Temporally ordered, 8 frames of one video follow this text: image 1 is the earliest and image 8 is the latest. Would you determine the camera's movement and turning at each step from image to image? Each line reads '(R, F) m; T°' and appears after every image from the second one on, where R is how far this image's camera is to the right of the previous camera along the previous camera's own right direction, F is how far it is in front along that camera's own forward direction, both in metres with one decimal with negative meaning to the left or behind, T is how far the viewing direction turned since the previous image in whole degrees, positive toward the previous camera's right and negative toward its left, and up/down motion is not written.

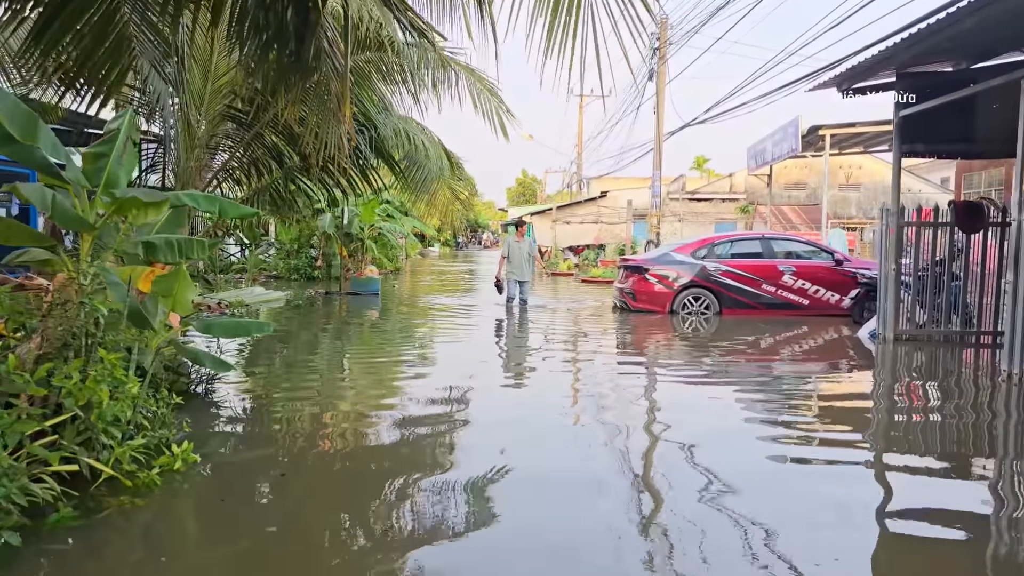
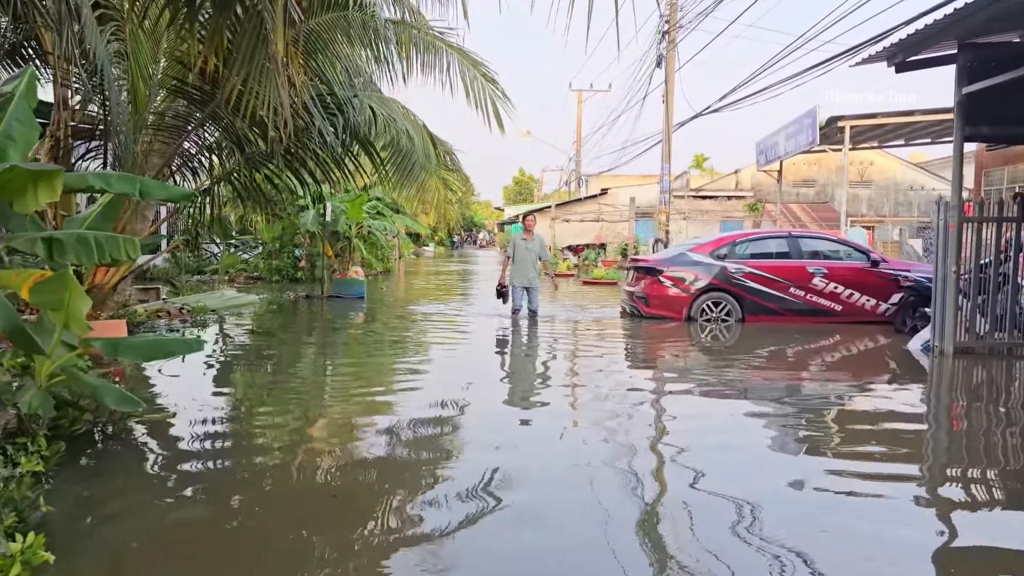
(0.0, +1.1) m; 0°
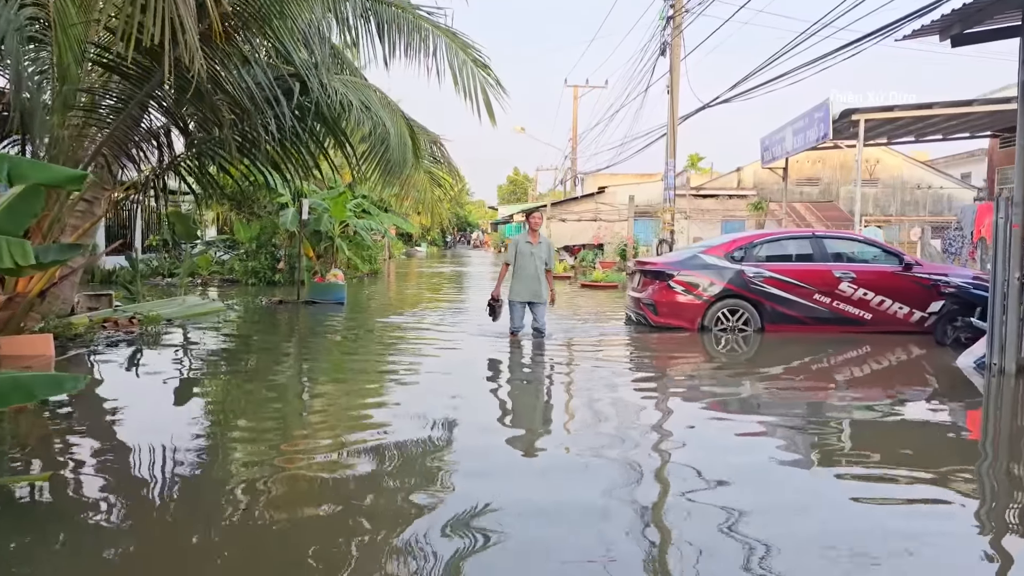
(0.0, +0.9) m; +1°
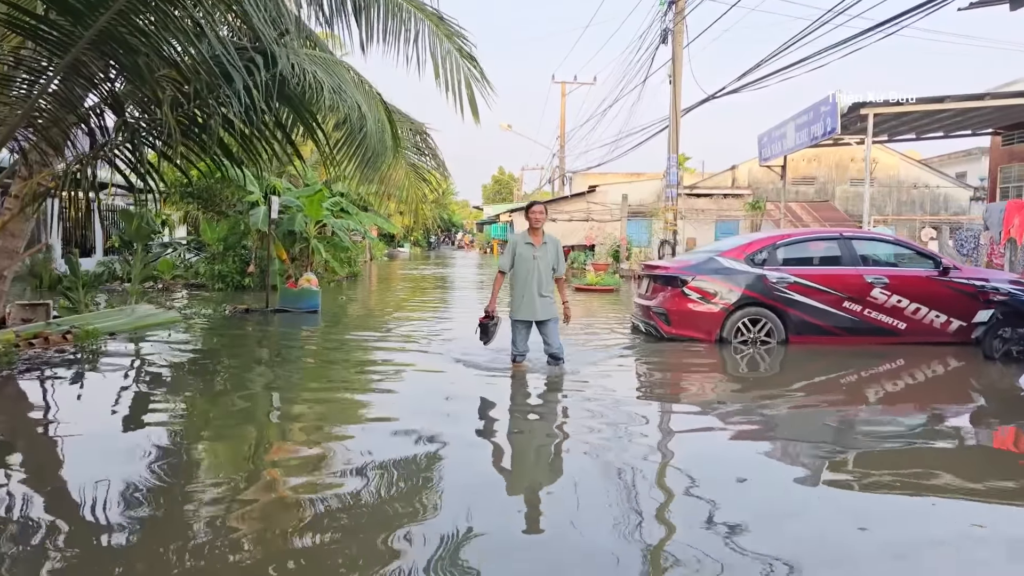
(-0.1, +0.9) m; +1°
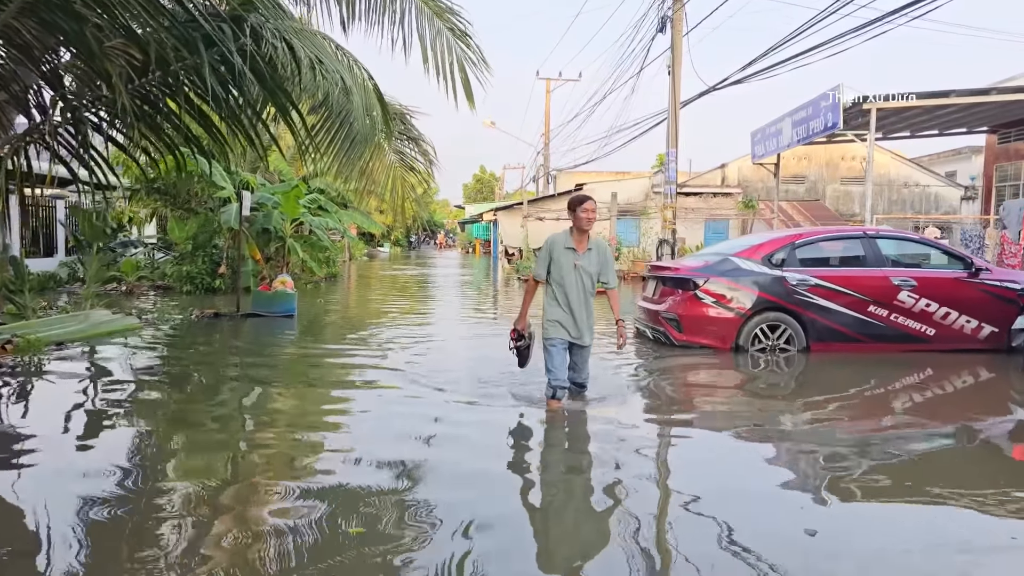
(-0.2, +0.7) m; +2°
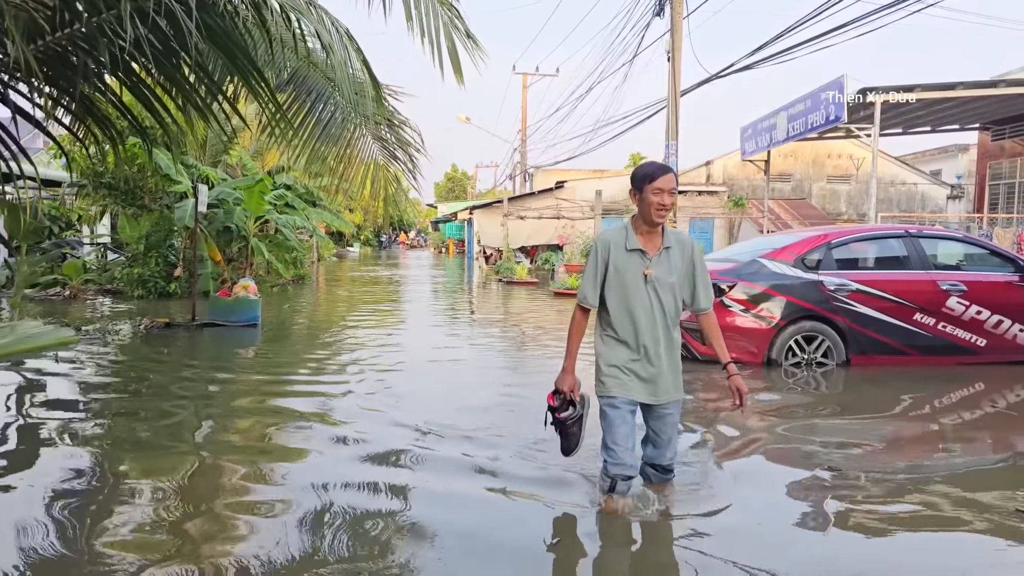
(-0.3, +0.9) m; +2°
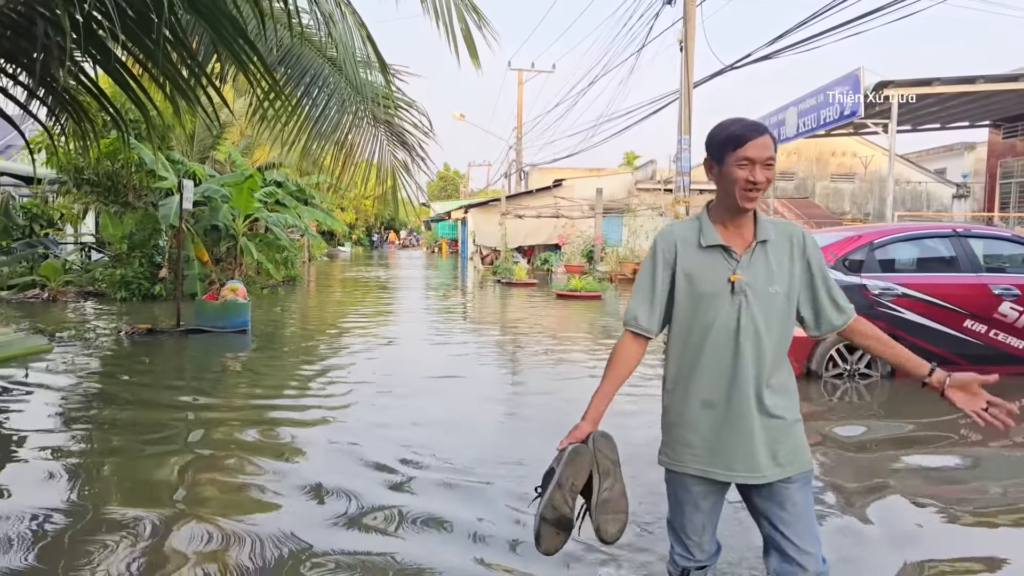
(-0.2, +0.5) m; +1°
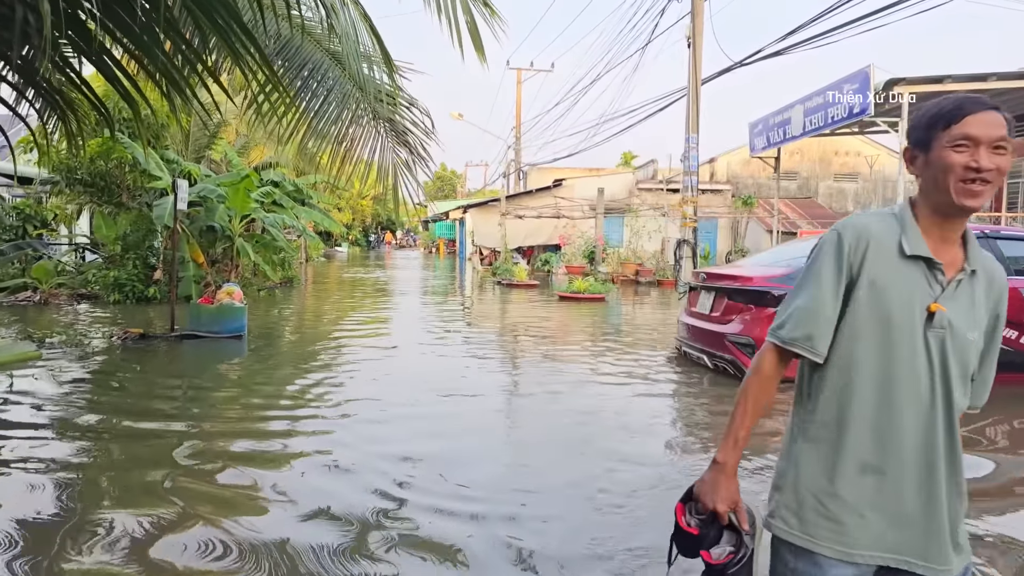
(-0.1, +0.2) m; 0°
